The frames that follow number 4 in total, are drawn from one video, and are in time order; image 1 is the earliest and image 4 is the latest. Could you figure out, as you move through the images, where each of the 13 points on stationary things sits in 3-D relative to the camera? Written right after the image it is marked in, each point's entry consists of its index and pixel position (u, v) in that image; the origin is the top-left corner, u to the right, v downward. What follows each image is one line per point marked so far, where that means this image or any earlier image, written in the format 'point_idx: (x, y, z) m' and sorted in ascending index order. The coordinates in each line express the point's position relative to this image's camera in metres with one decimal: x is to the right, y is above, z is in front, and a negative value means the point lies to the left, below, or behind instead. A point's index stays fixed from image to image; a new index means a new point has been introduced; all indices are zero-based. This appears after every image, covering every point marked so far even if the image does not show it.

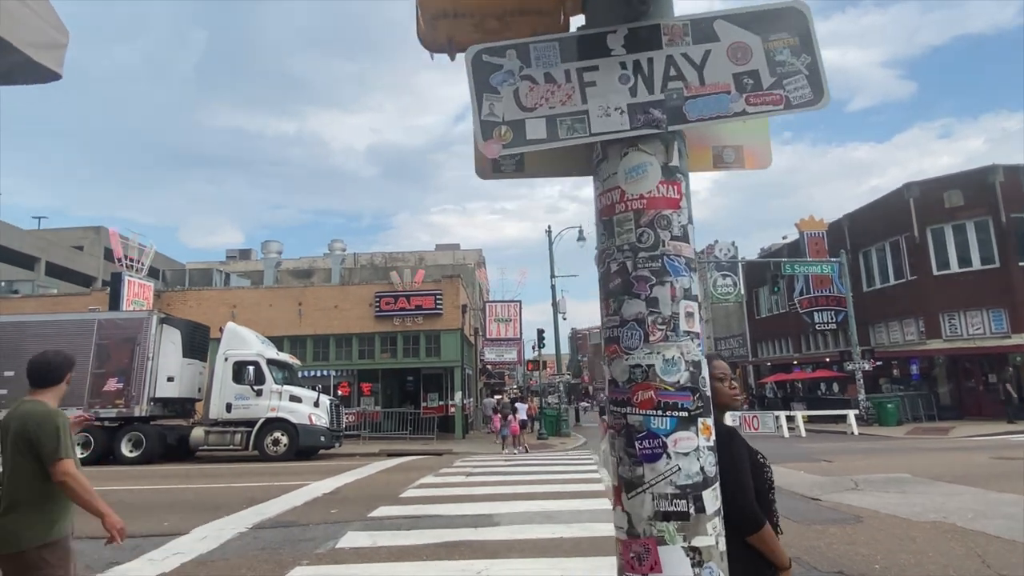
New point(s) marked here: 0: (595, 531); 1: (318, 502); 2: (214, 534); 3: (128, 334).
0: (+0.9, -2.7, +7.8) m
1: (-2.8, -3.0, +10.0) m
2: (-3.5, -2.9, +8.3) m
3: (-9.9, -1.2, +18.1) m
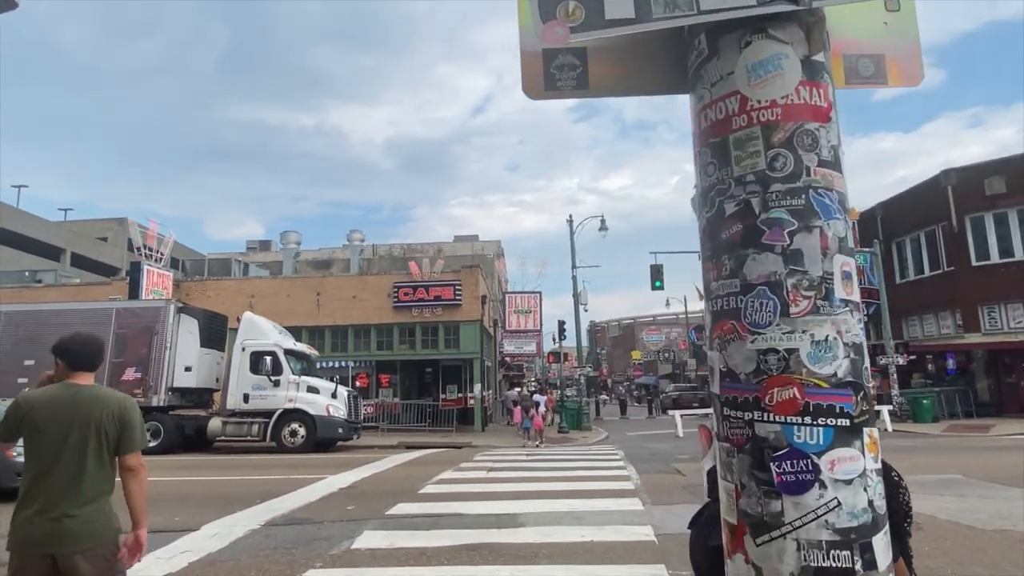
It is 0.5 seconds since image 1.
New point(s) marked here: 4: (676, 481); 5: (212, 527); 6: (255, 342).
0: (+1.2, -2.6, +7.3) m
1: (-2.4, -2.9, +9.6) m
2: (-3.2, -2.7, +7.9) m
3: (-9.3, -0.9, +17.9) m
4: (+2.5, -3.0, +10.9) m
5: (-3.5, -2.8, +8.1) m
6: (-6.7, -1.4, +18.4) m
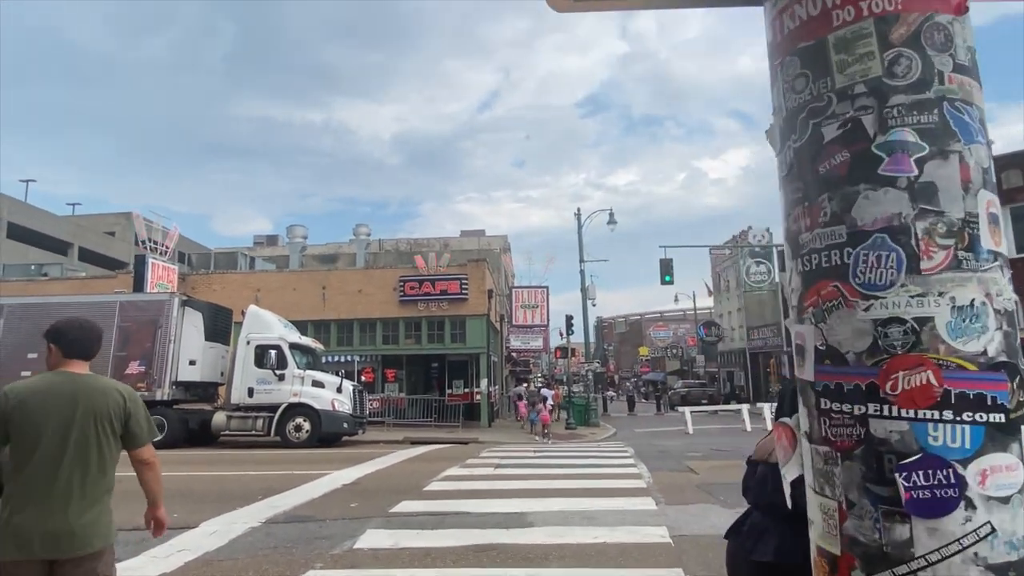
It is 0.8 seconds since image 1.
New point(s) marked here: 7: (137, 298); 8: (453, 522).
0: (+1.3, -2.5, +7.0) m
1: (-2.3, -2.7, +9.3) m
2: (-3.2, -2.6, +7.7) m
3: (-9.1, -0.7, +17.7) m
4: (+2.7, -2.9, +10.6) m
5: (-3.4, -2.6, +7.9) m
6: (-6.5, -1.2, +18.2) m
7: (-9.5, -0.2, +17.8) m
8: (-0.6, -2.6, +7.8) m
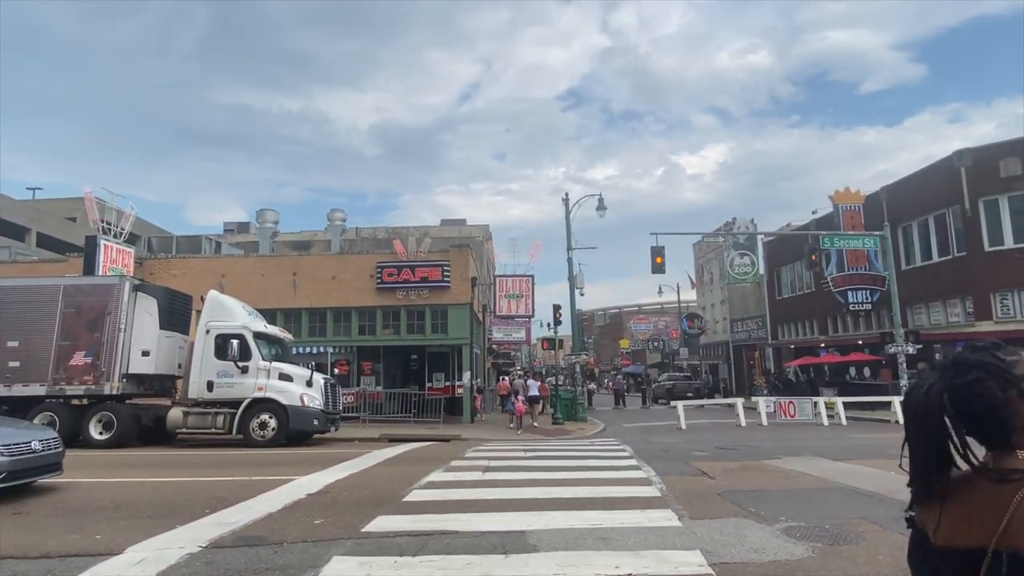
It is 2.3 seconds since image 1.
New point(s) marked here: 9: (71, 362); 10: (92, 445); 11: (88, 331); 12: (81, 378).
0: (+1.3, -2.2, +5.6) m
1: (-2.4, -2.5, +7.9) m
2: (-3.2, -2.4, +6.2) m
3: (-9.4, -0.3, +16.0) m
4: (+2.6, -2.6, +9.3) m
5: (-3.4, -2.4, +6.4) m
6: (-6.9, -0.9, +16.6) m
7: (-9.8, +0.1, +16.1) m
8: (-0.7, -2.3, +6.4) m
9: (-9.9, -1.7, +15.8) m
10: (-9.5, -3.6, +16.0) m
11: (-9.6, -1.0, +15.9) m
12: (-9.7, -2.0, +15.8) m
